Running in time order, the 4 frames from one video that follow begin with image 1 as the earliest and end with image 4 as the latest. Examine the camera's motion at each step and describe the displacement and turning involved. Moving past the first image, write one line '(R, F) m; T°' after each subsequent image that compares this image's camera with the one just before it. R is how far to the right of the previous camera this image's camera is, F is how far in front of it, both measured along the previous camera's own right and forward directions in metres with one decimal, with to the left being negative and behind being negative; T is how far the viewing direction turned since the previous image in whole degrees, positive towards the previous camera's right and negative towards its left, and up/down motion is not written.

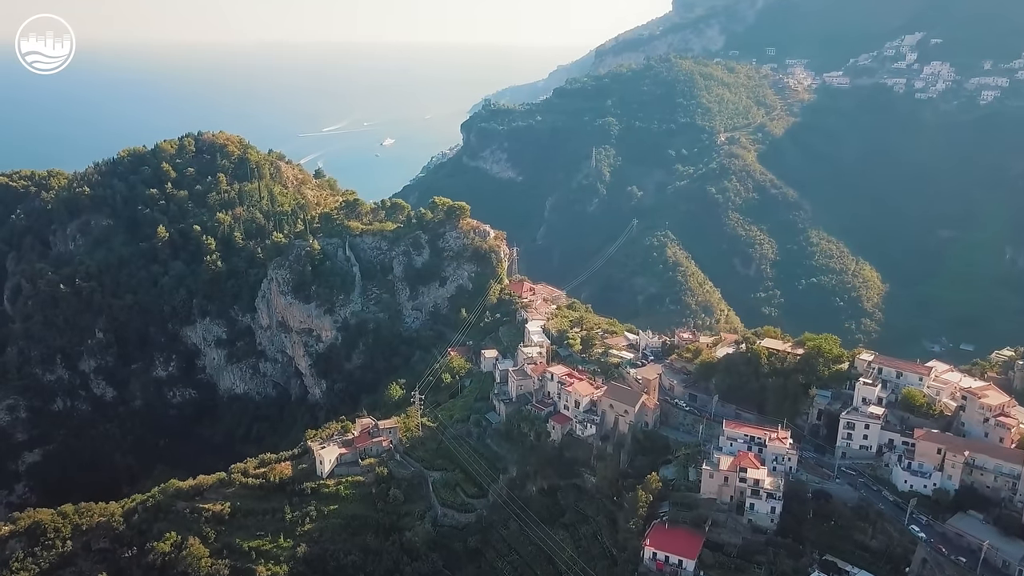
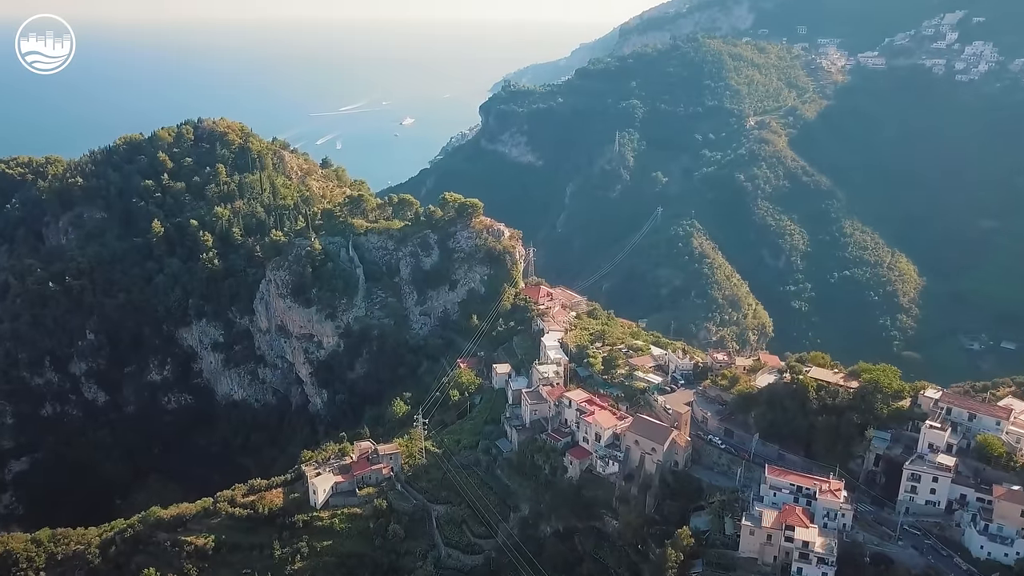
(+0.2, +3.8) m; -2°
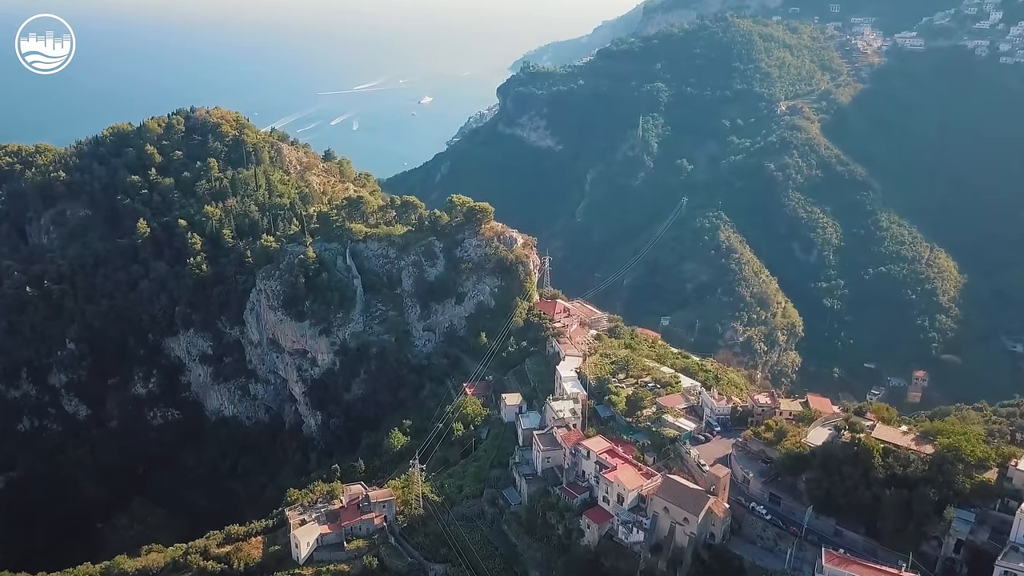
(+0.3, +4.4) m; -1°
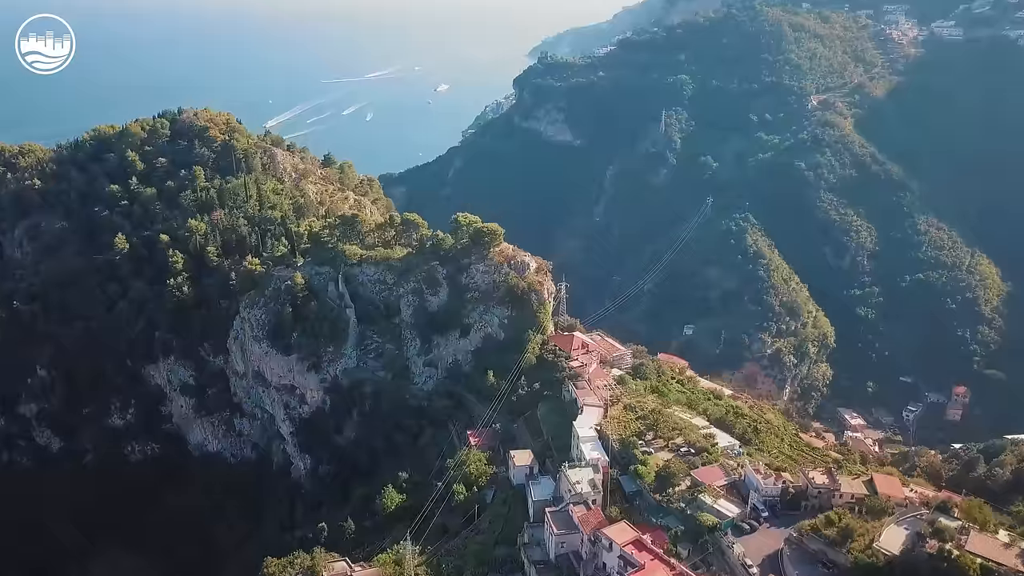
(+0.2, +4.6) m; -1°
